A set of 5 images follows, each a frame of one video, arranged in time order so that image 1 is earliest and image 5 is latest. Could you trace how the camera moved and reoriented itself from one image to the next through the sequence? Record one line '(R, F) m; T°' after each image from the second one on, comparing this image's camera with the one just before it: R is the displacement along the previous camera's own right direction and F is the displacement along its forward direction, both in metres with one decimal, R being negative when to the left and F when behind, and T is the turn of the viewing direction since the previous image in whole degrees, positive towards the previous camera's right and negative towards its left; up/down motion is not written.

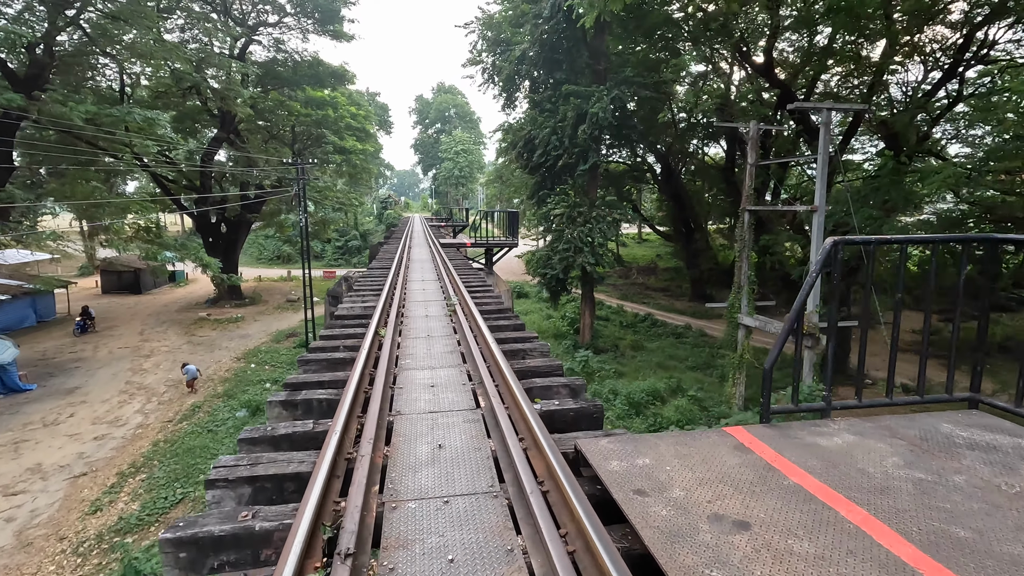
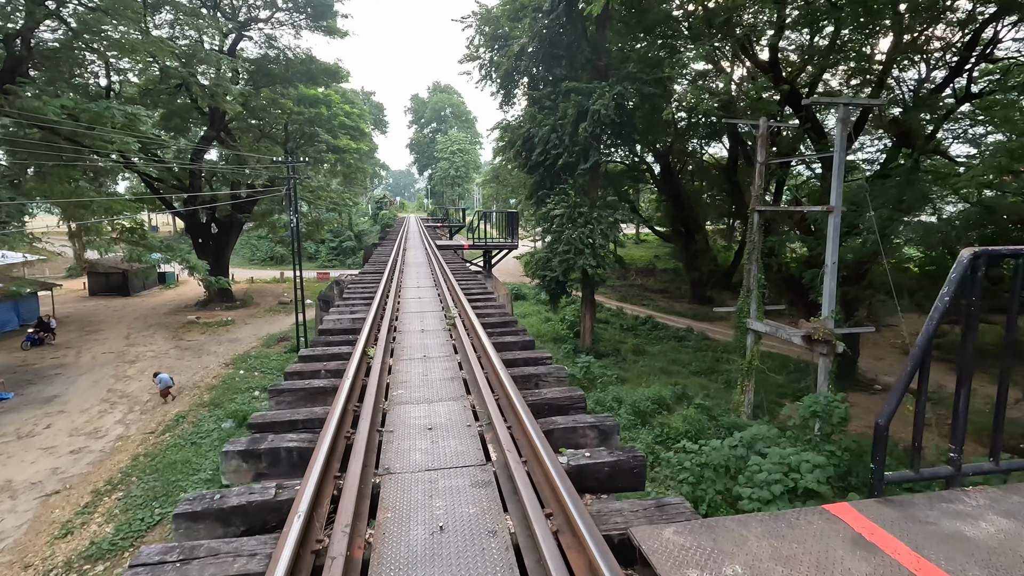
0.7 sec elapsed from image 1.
(-0.1, +0.4) m; 0°
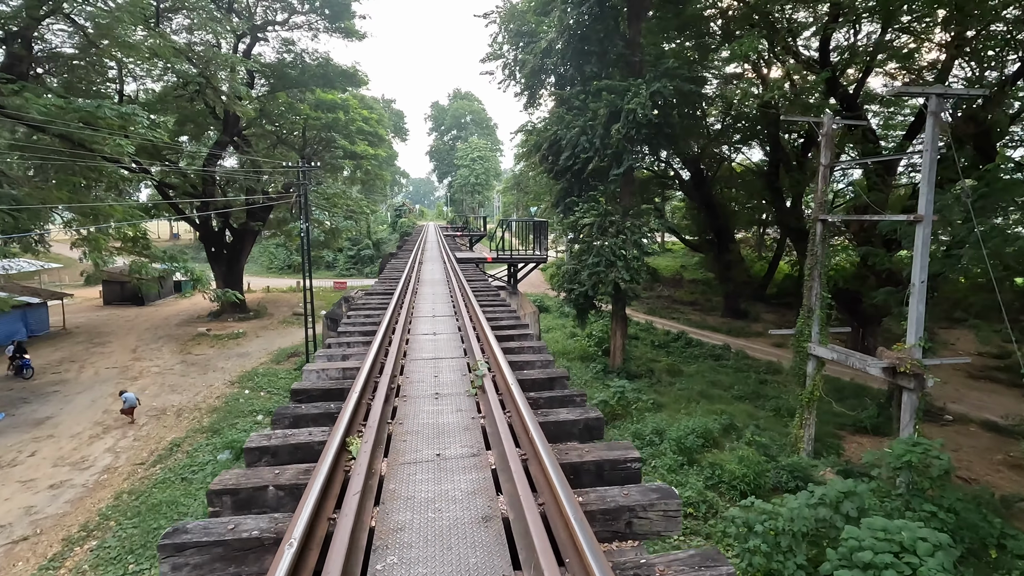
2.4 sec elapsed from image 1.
(-0.1, +1.0) m; -2°
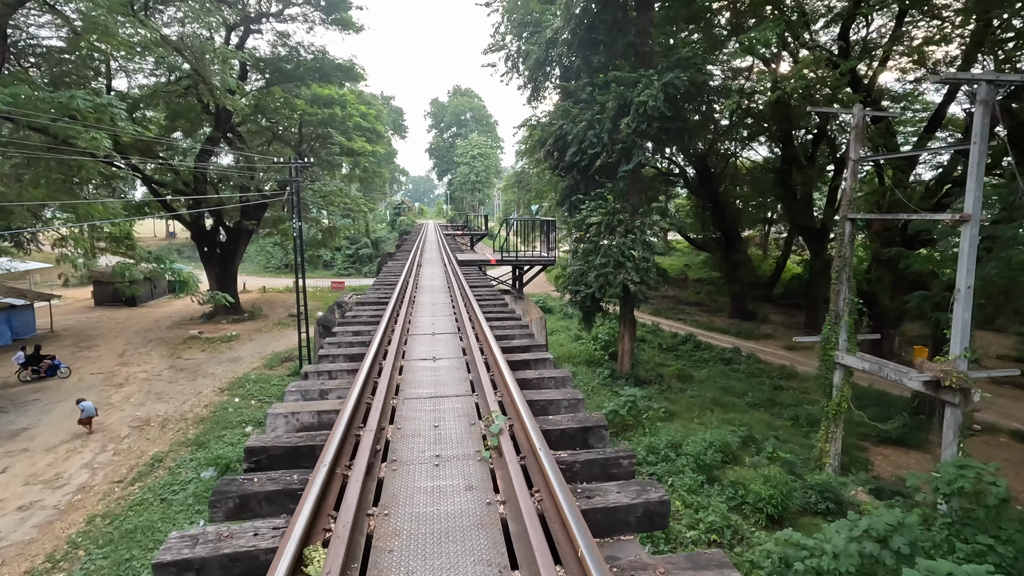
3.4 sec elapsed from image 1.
(-0.1, +0.6) m; 0°
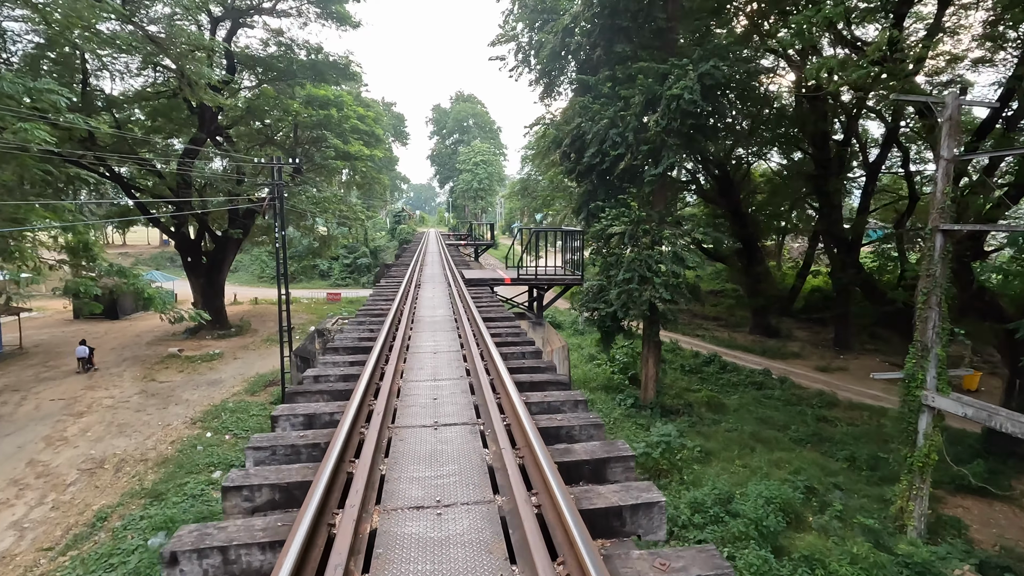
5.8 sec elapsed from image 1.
(-0.2, +1.3) m; 0°
